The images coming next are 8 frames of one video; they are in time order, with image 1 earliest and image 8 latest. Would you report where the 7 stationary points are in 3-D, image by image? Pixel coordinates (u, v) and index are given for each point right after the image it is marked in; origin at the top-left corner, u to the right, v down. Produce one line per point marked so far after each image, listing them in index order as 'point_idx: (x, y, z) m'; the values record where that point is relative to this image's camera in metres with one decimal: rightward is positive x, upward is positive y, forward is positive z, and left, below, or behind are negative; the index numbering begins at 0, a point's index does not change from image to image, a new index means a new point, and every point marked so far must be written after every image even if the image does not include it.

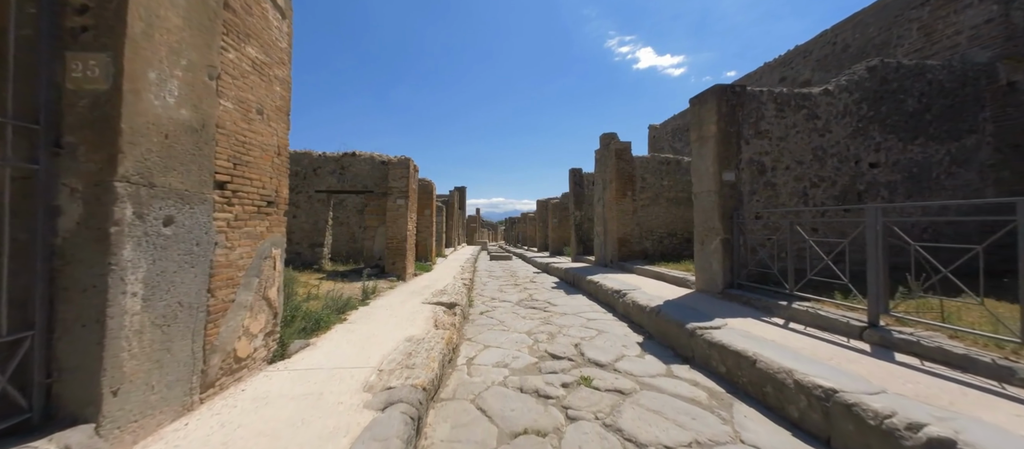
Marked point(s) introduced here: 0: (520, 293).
0: (+0.2, -1.5, +7.5) m
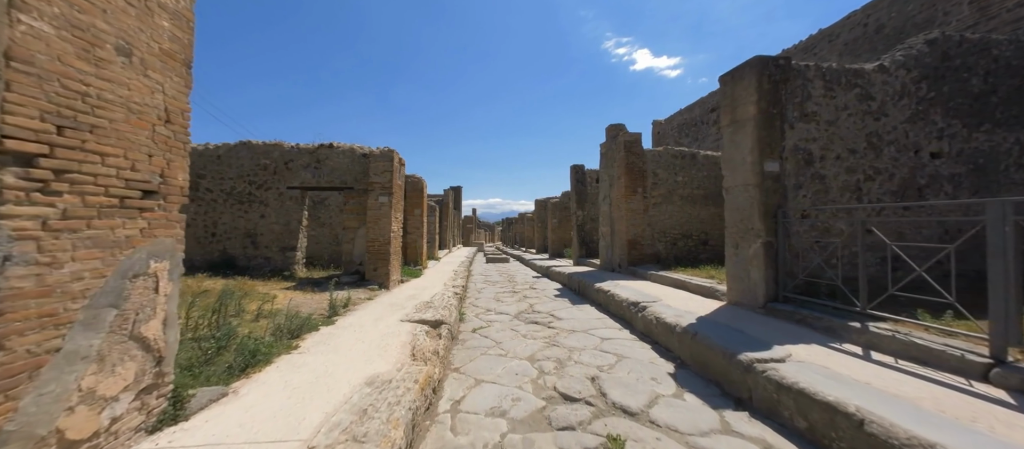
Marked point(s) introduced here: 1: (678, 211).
0: (+0.1, -1.5, +6.6) m
1: (+3.8, +0.3, +8.1) m
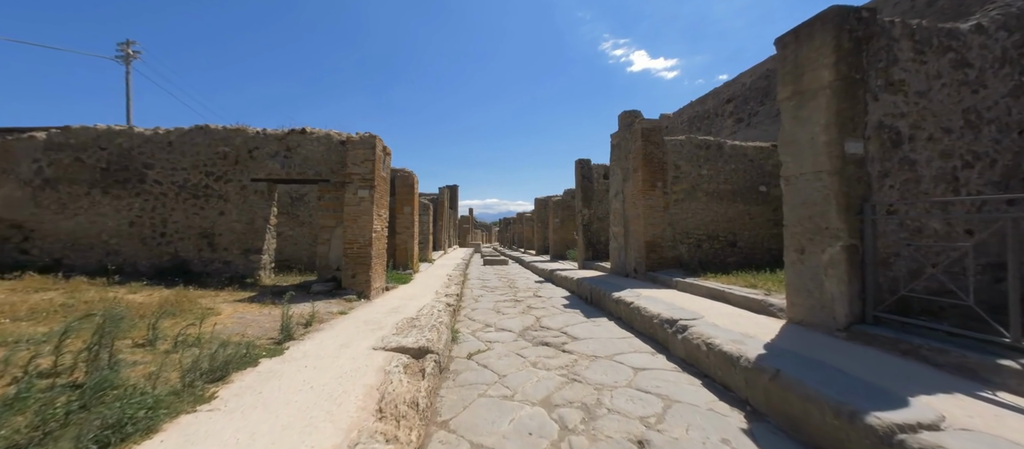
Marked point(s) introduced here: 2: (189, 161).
0: (+0.2, -1.4, +5.6) m
1: (+3.9, +0.3, +7.1) m
2: (-5.6, +1.1, +6.1) m
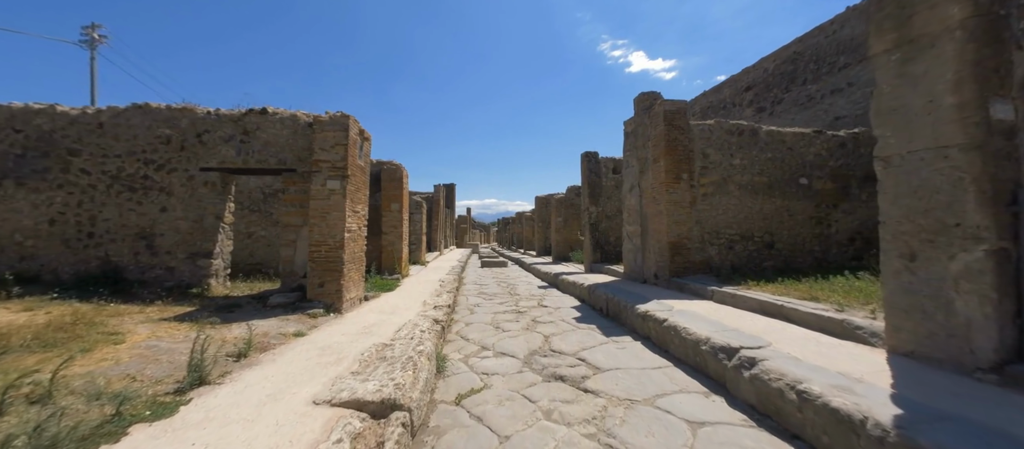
0: (+0.2, -1.4, +4.5) m
1: (+3.9, +0.3, +6.1) m
2: (-5.6, +1.1, +5.1) m
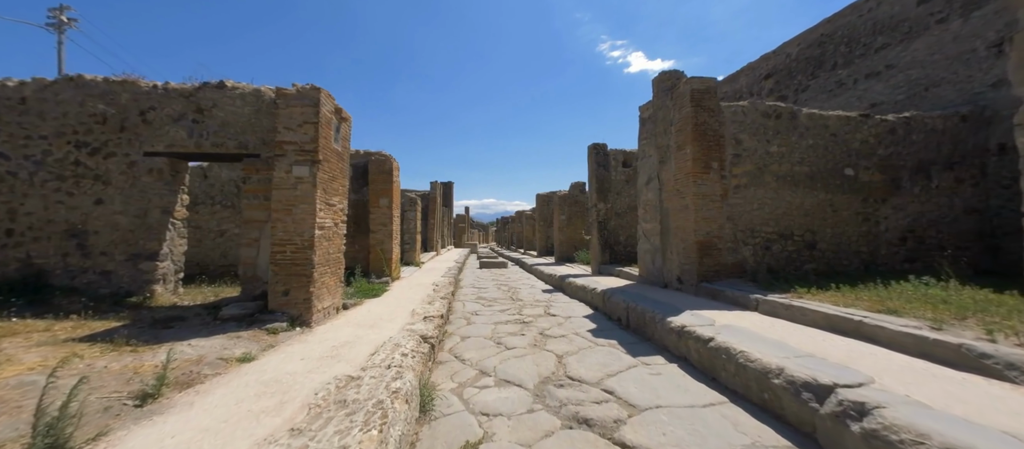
0: (+0.2, -1.4, +3.7) m
1: (+3.9, +0.4, +5.3) m
2: (-5.5, +1.2, +4.2) m
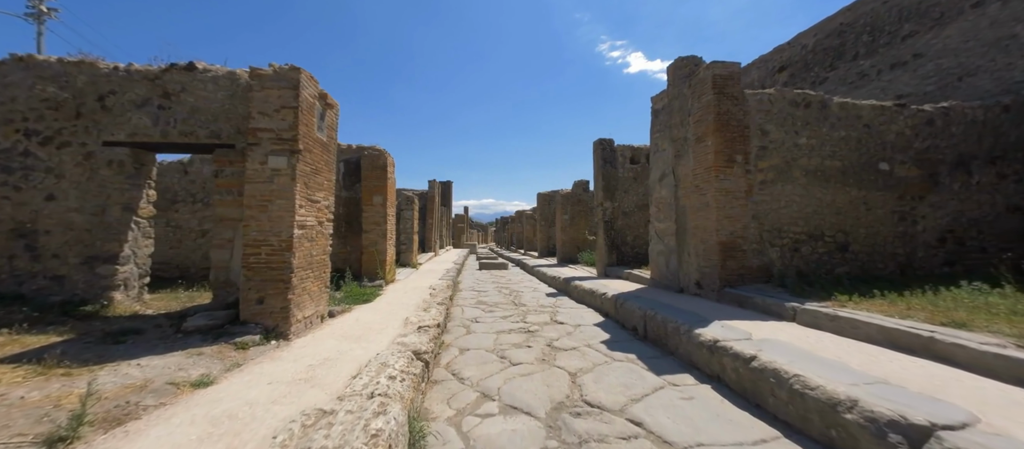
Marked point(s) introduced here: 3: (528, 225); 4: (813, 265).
0: (+0.3, -1.3, +3.3) m
1: (+4.0, +0.4, +4.8) m
2: (-5.5, +1.2, +3.7) m
3: (+0.9, 0.0, +19.2) m
4: (+4.1, -0.5, +4.8) m
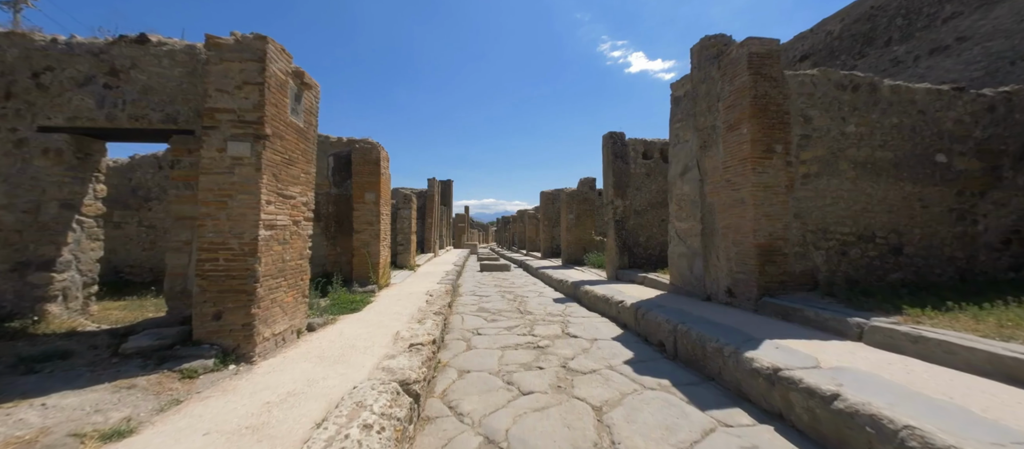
0: (+0.4, -1.3, +2.7) m
1: (+4.1, +0.4, +4.2) m
2: (-5.4, +1.2, +3.2) m
3: (+1.0, 0.0, +18.6) m
4: (+4.2, -0.5, +4.2) m
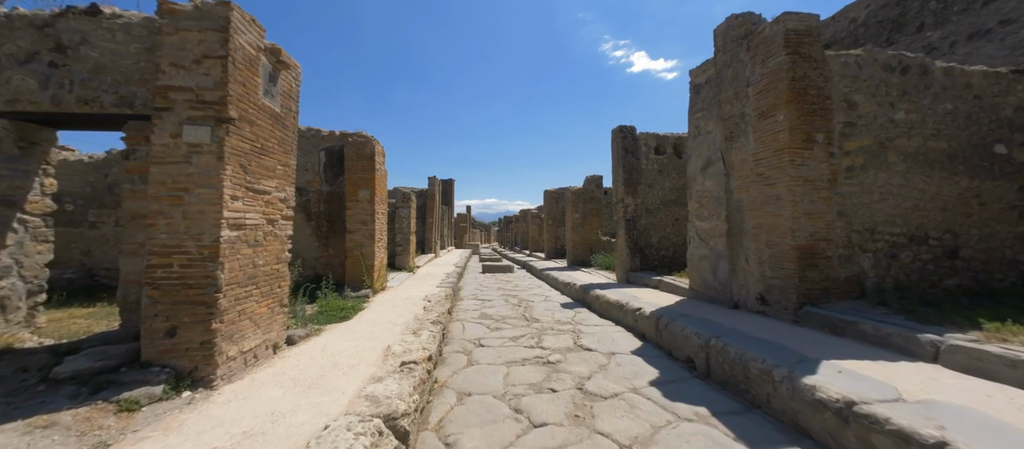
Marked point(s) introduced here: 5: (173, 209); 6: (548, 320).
0: (+0.4, -1.3, +2.2) m
1: (+4.1, +0.4, +3.7) m
2: (-5.3, +1.2, +2.7) m
3: (+1.2, 0.0, +18.1) m
4: (+4.2, -0.5, +3.7) m
5: (-2.3, +0.1, +2.5) m
6: (+0.5, -1.4, +5.1) m
